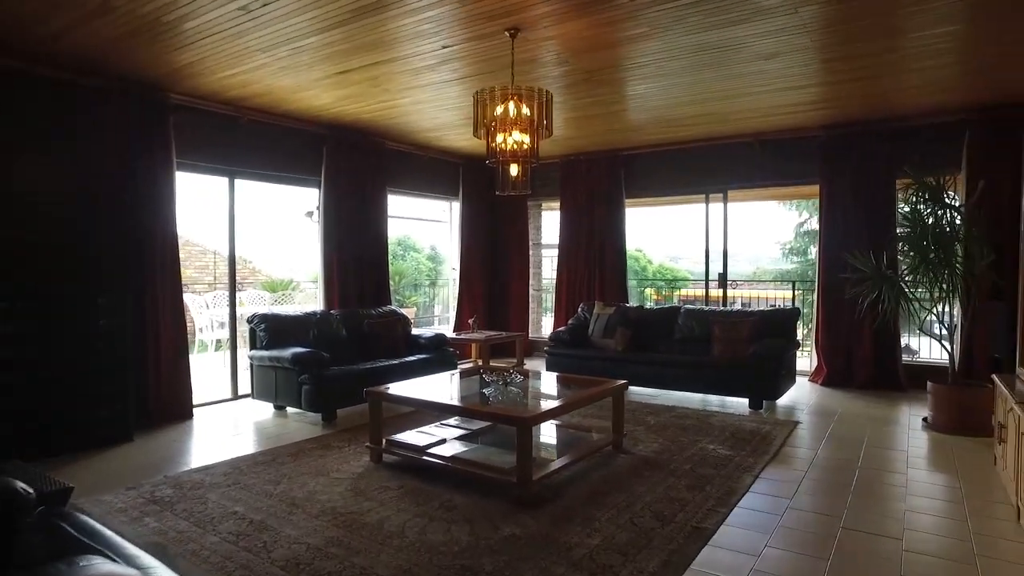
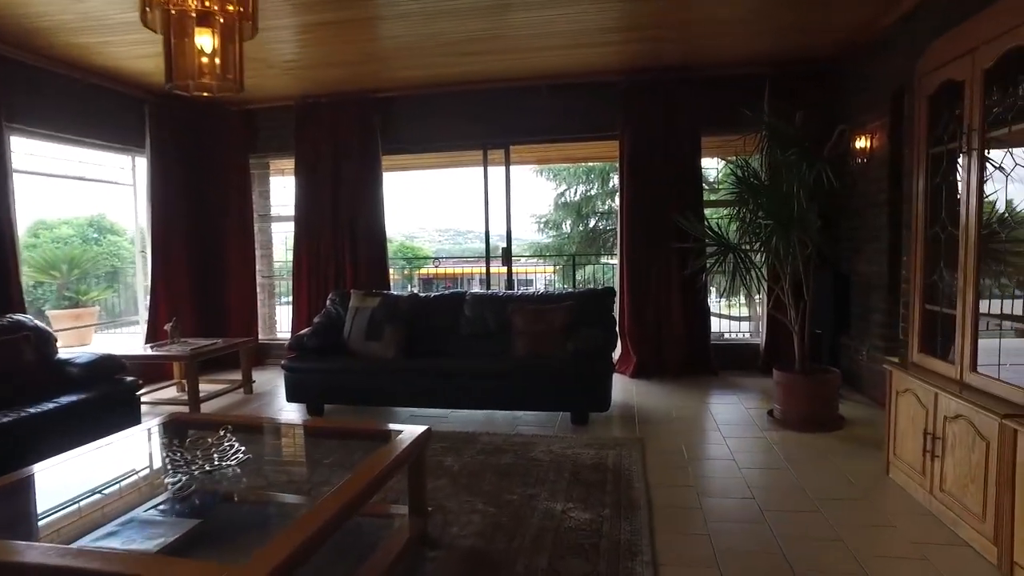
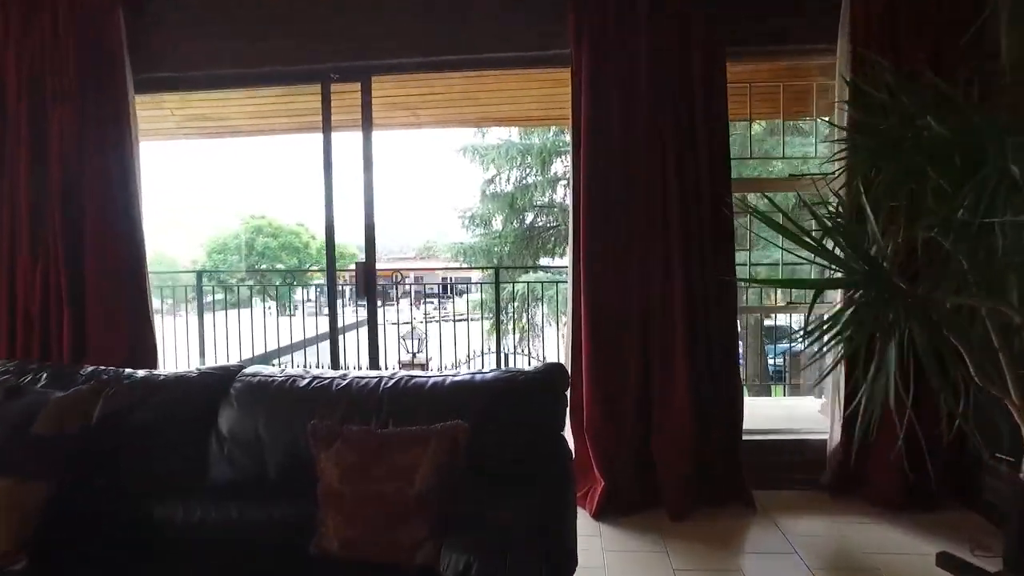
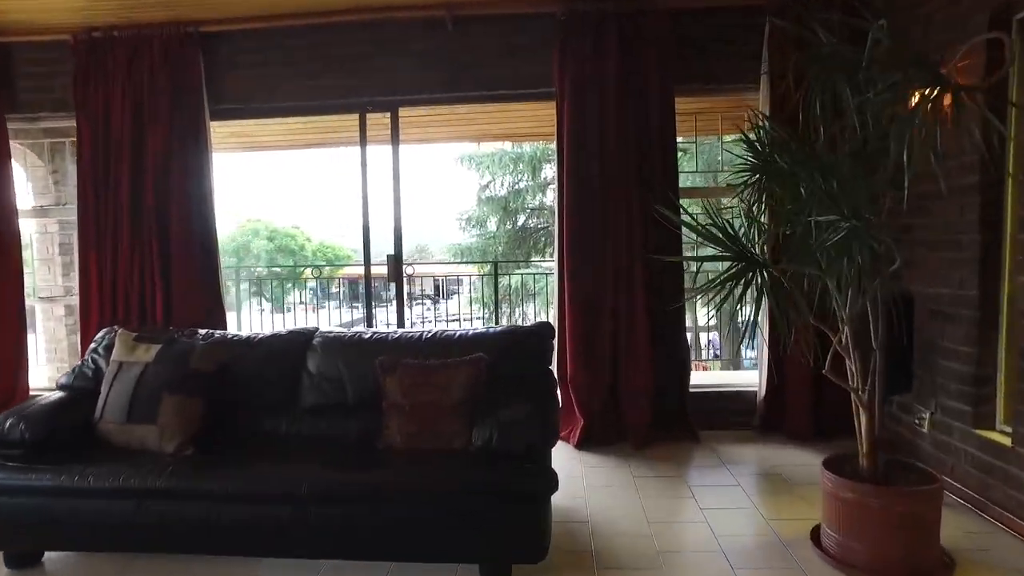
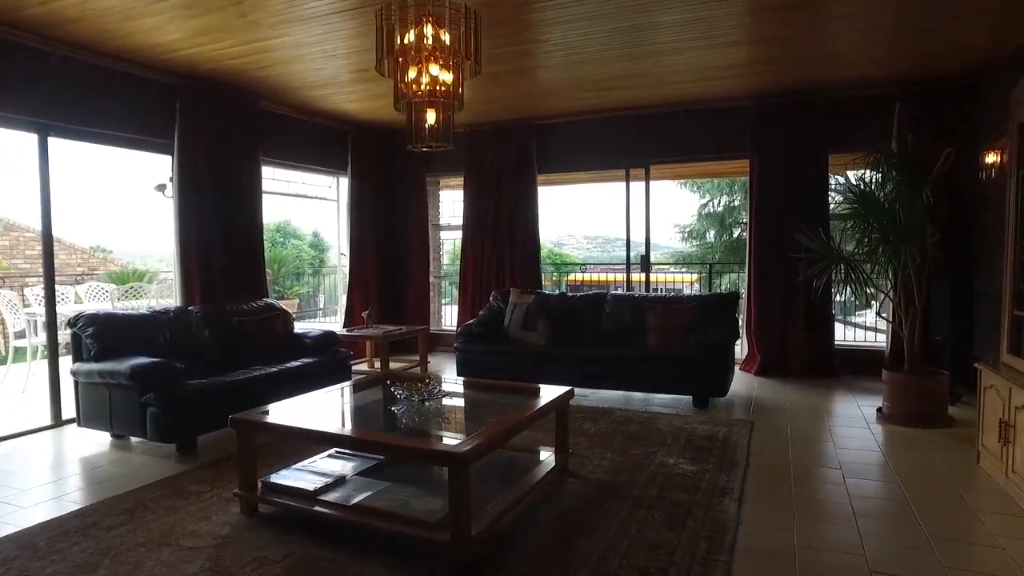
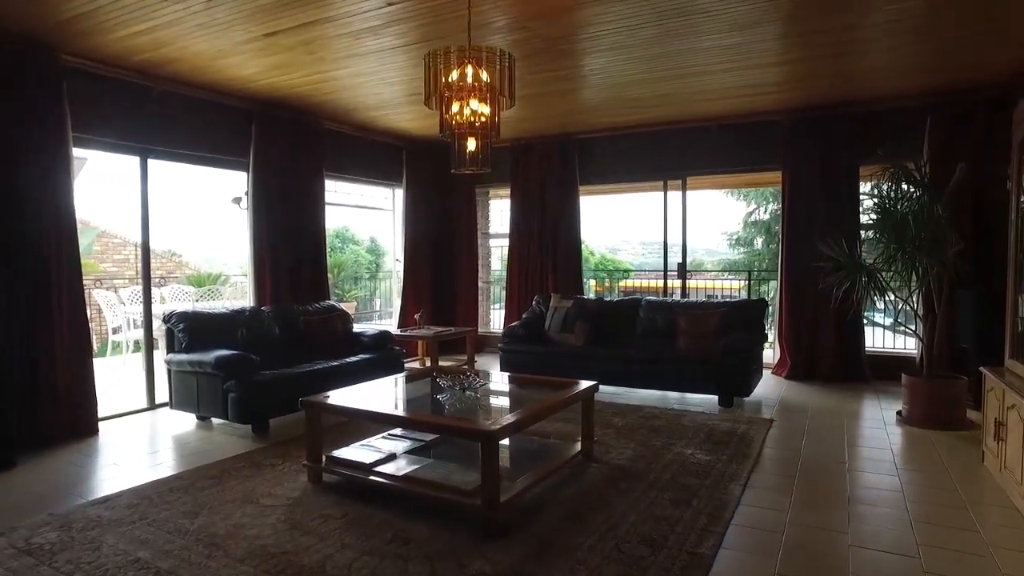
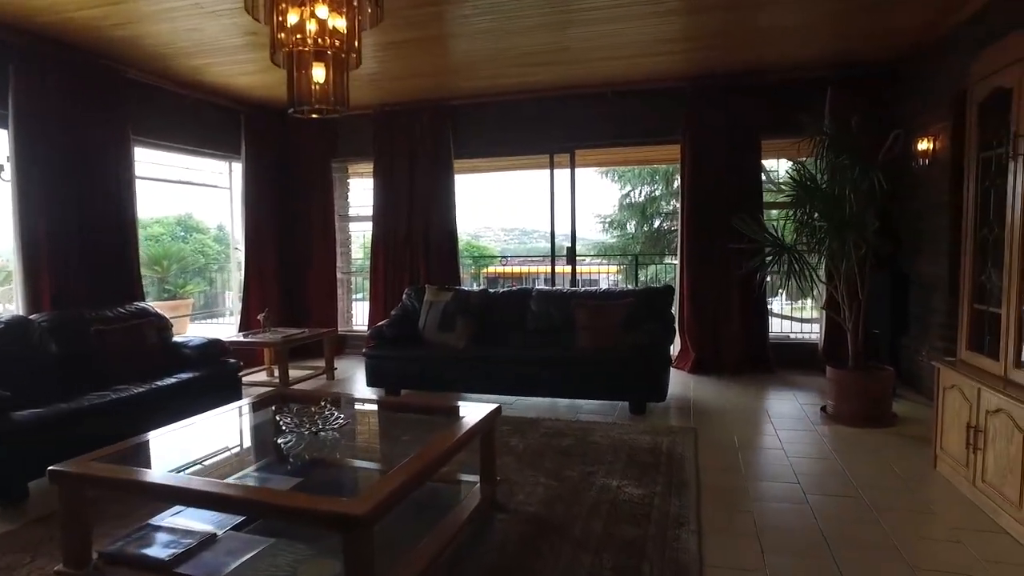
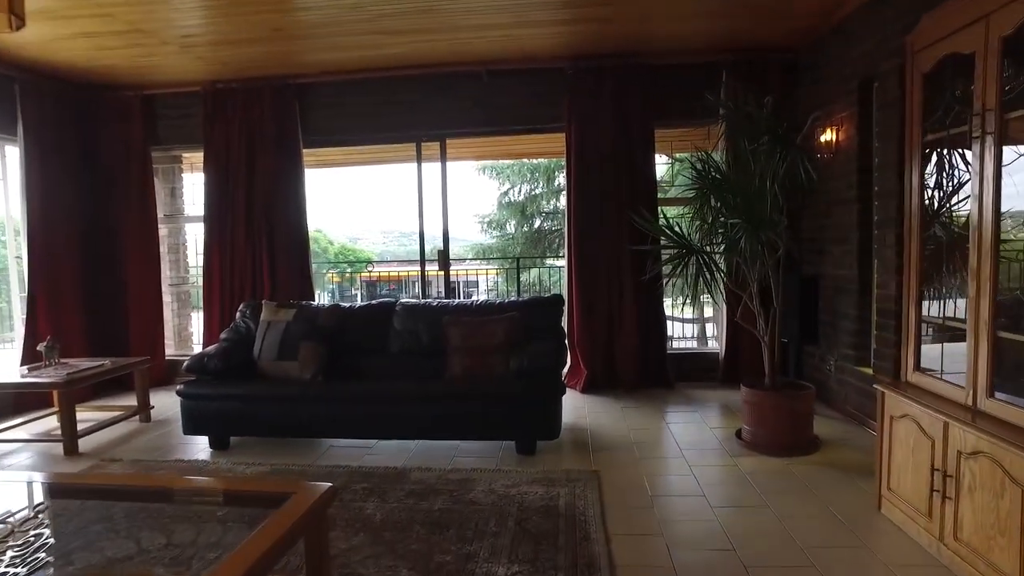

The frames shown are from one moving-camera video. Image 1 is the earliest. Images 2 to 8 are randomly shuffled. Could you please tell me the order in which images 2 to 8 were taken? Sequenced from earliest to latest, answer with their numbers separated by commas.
6, 5, 7, 2, 8, 4, 3
